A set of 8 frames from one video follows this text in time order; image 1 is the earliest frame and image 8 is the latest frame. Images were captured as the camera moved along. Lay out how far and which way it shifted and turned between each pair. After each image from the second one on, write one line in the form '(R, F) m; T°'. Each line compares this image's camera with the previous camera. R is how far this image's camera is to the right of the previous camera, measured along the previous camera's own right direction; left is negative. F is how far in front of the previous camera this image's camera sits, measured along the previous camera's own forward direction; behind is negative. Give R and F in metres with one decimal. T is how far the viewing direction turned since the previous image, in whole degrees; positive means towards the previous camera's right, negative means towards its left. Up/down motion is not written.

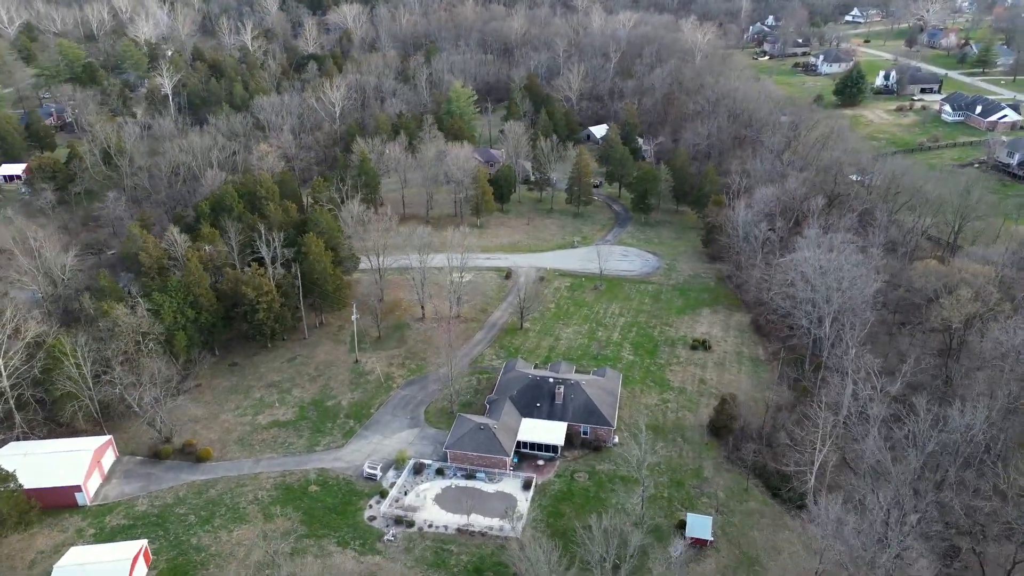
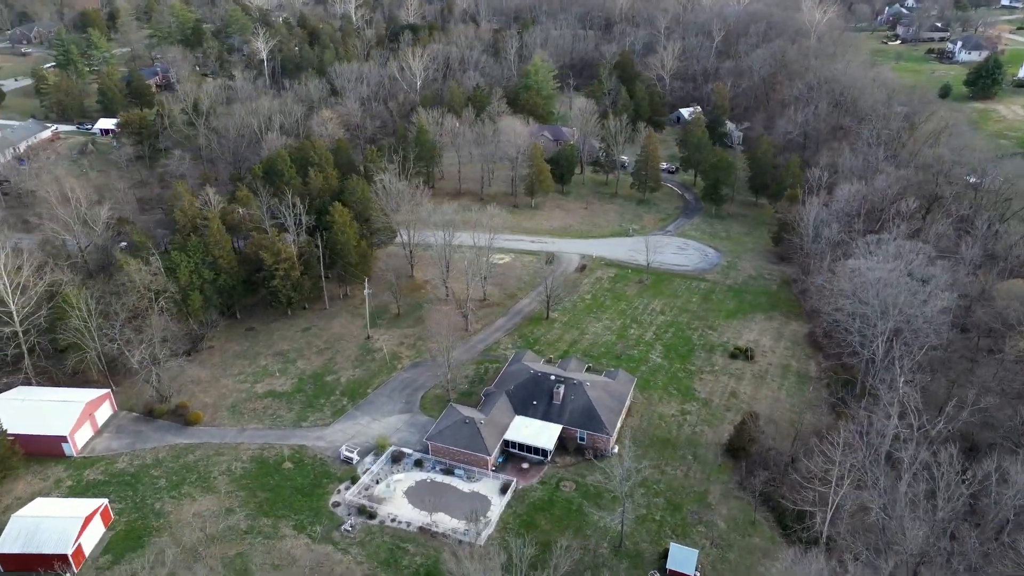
(+5.6, +3.5) m; -8°
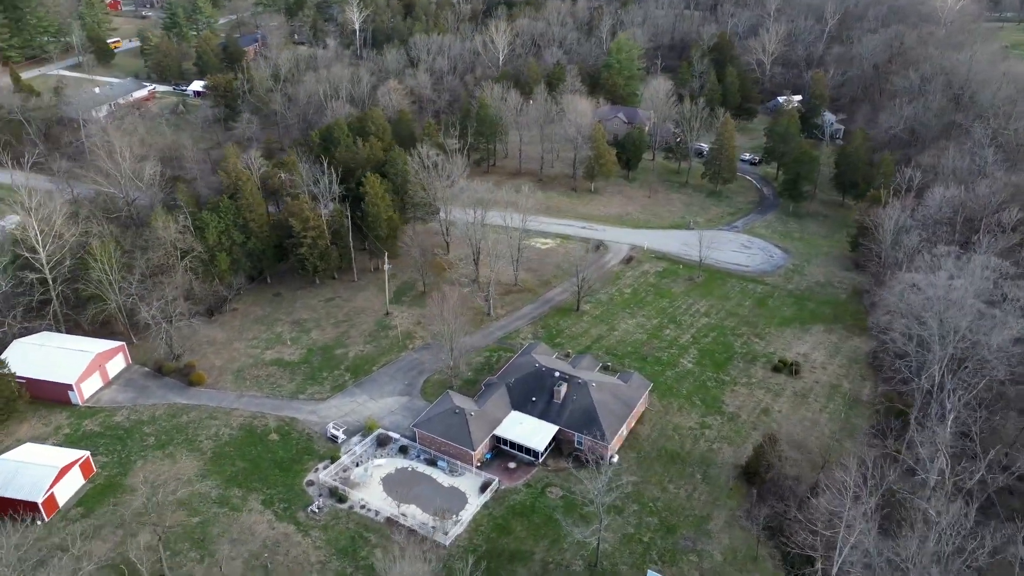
(+4.8, +2.9) m; -8°
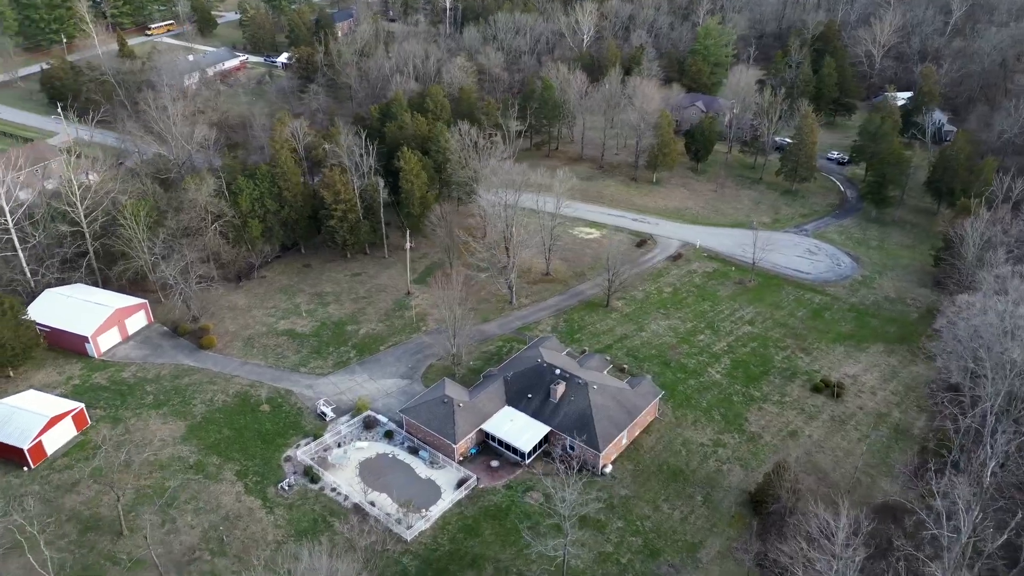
(+4.5, +2.5) m; -8°
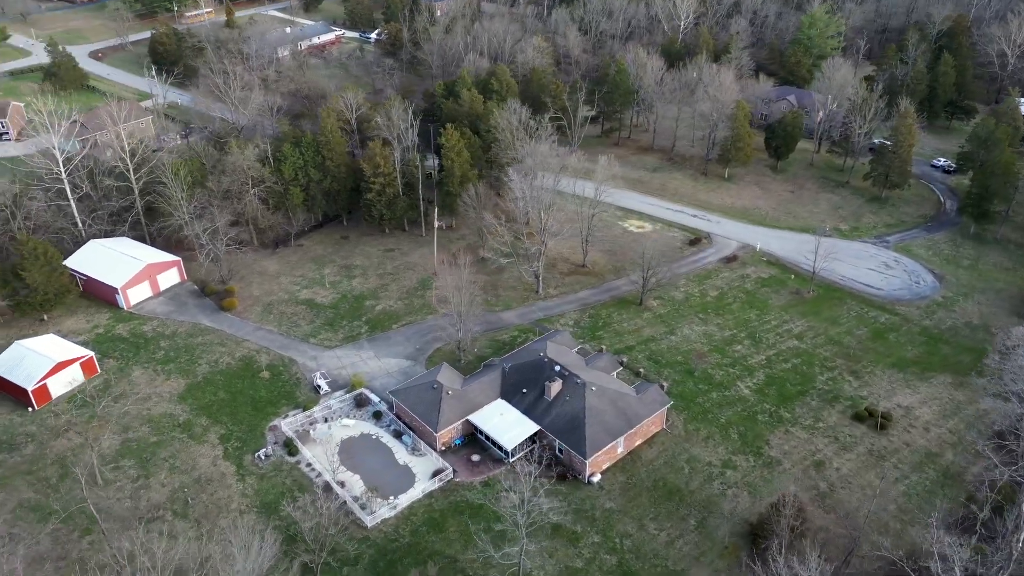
(+4.5, +2.3) m; -8°
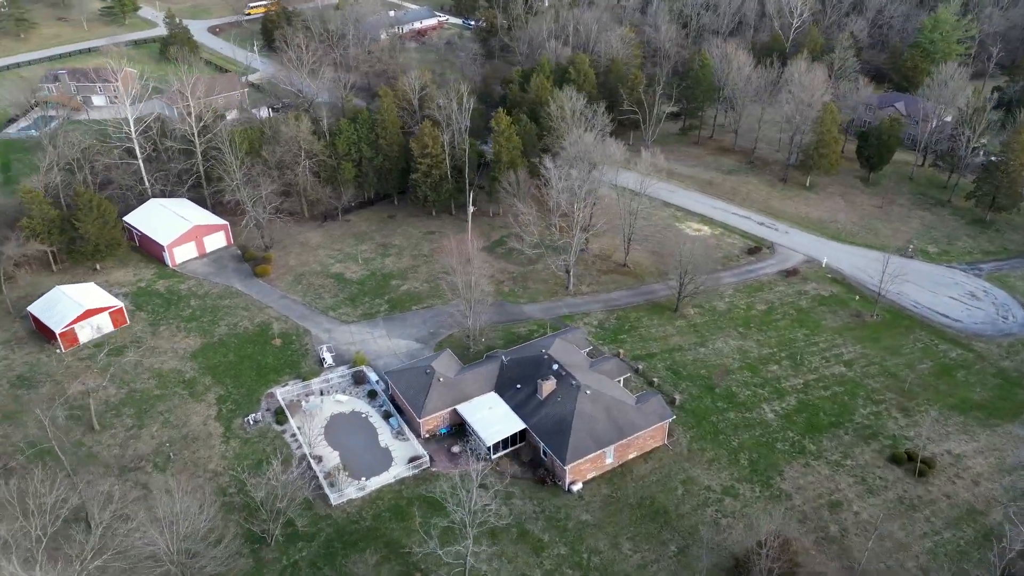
(+4.5, +1.8) m; -9°
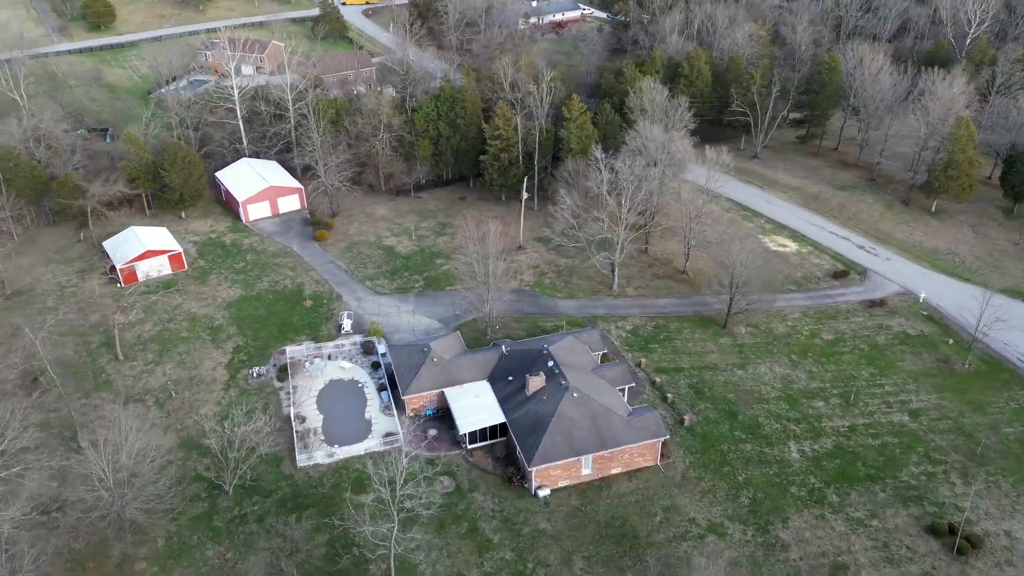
(+6.0, +2.1) m; -12°
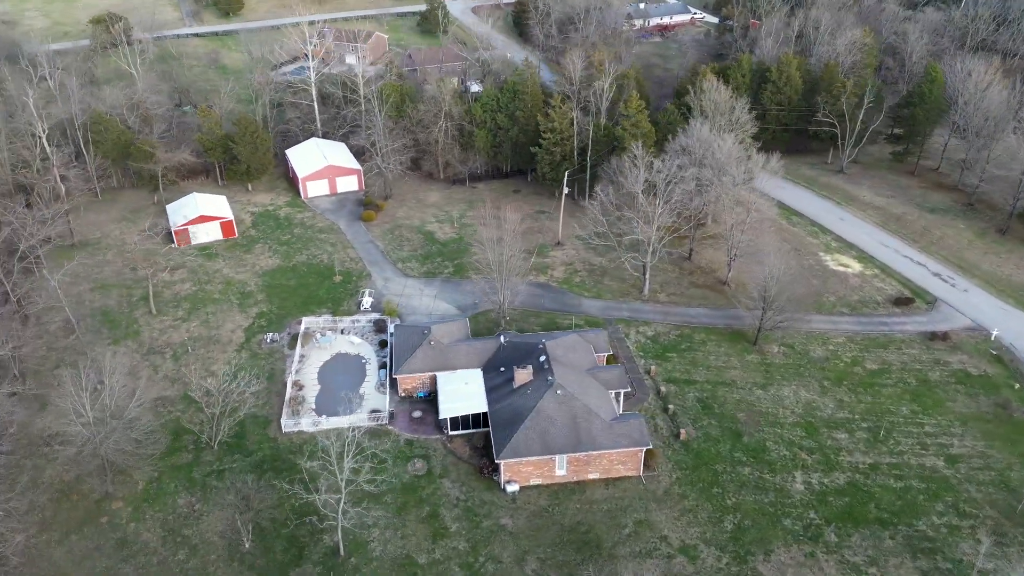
(+4.4, +1.0) m; -9°
